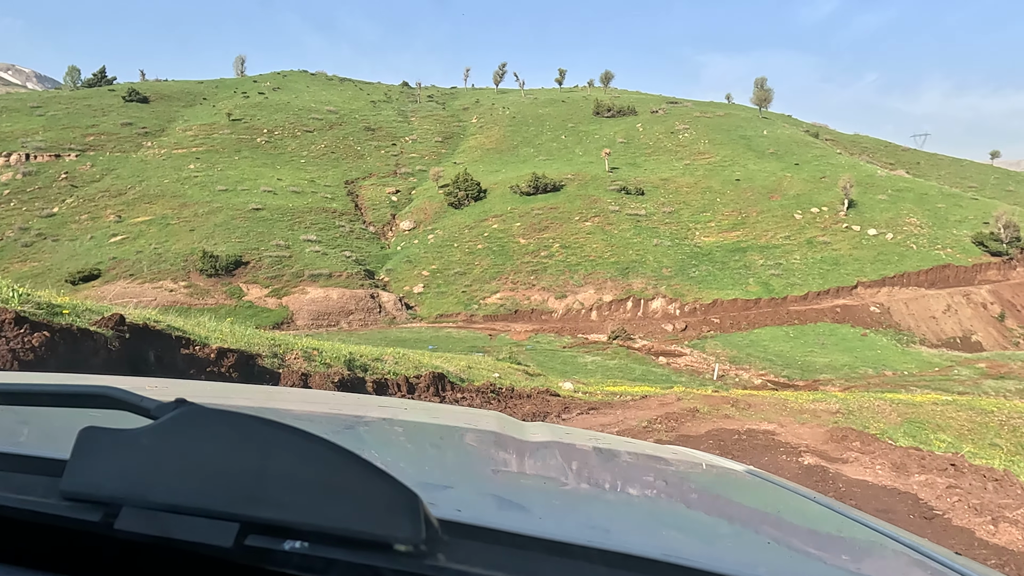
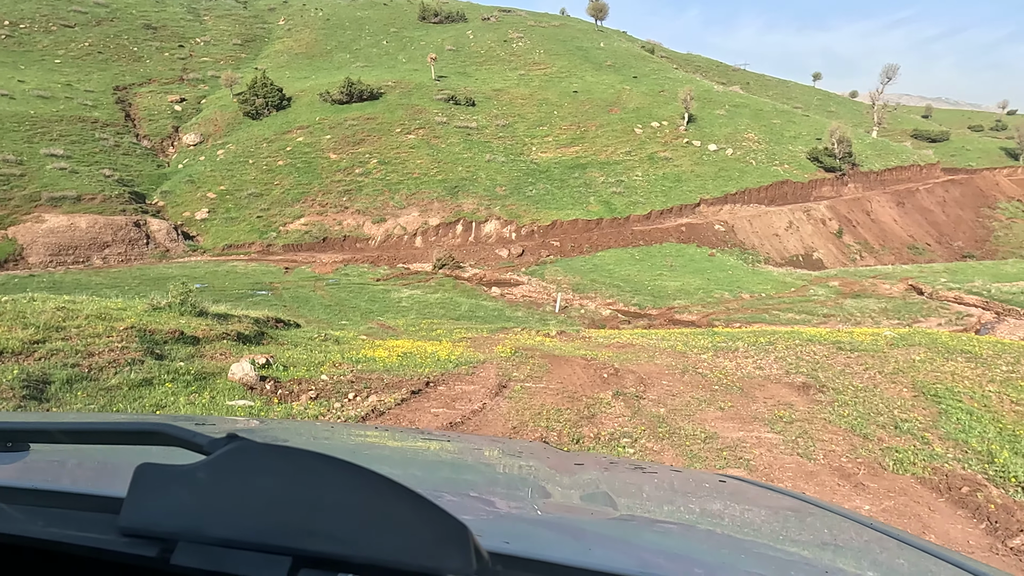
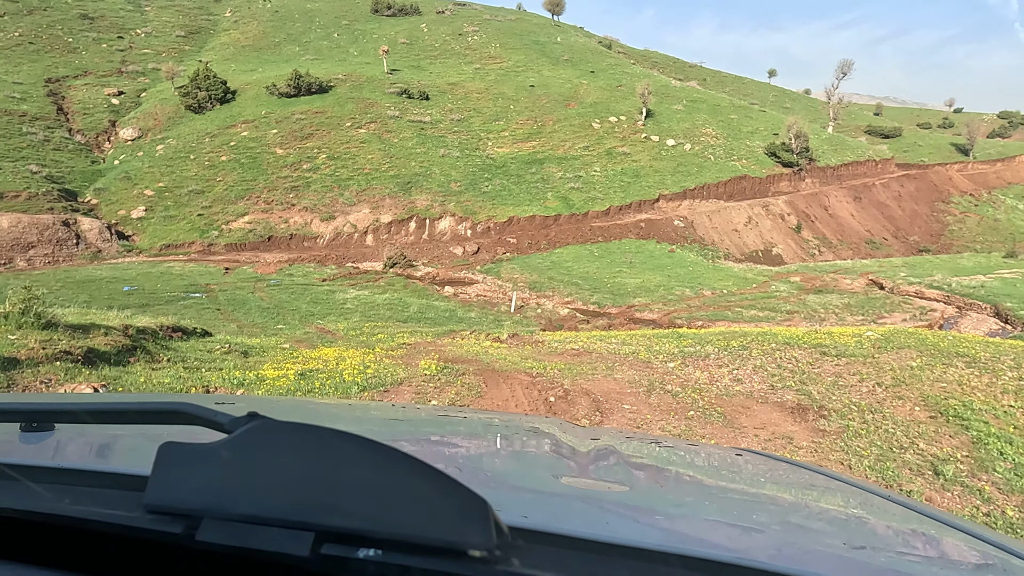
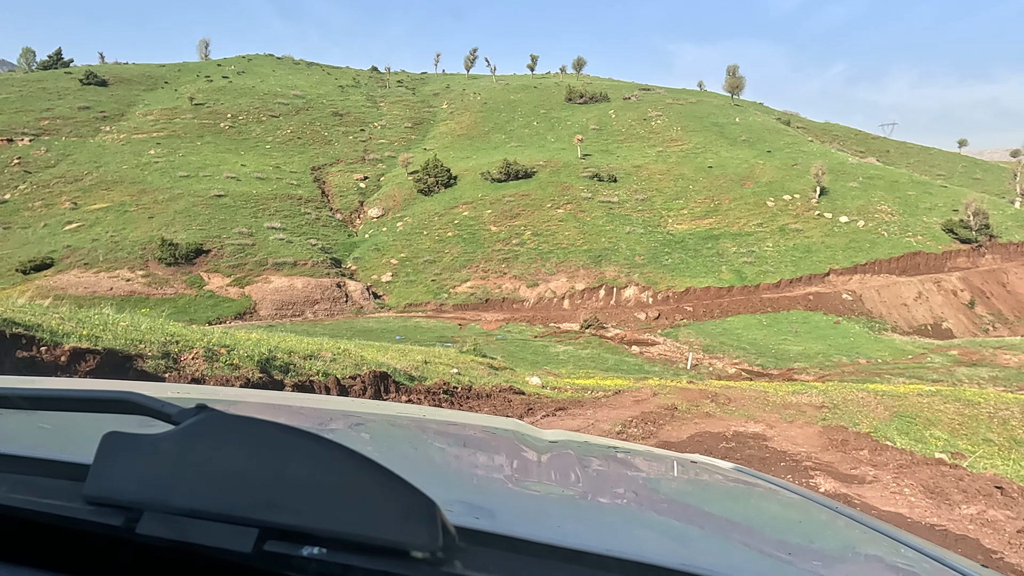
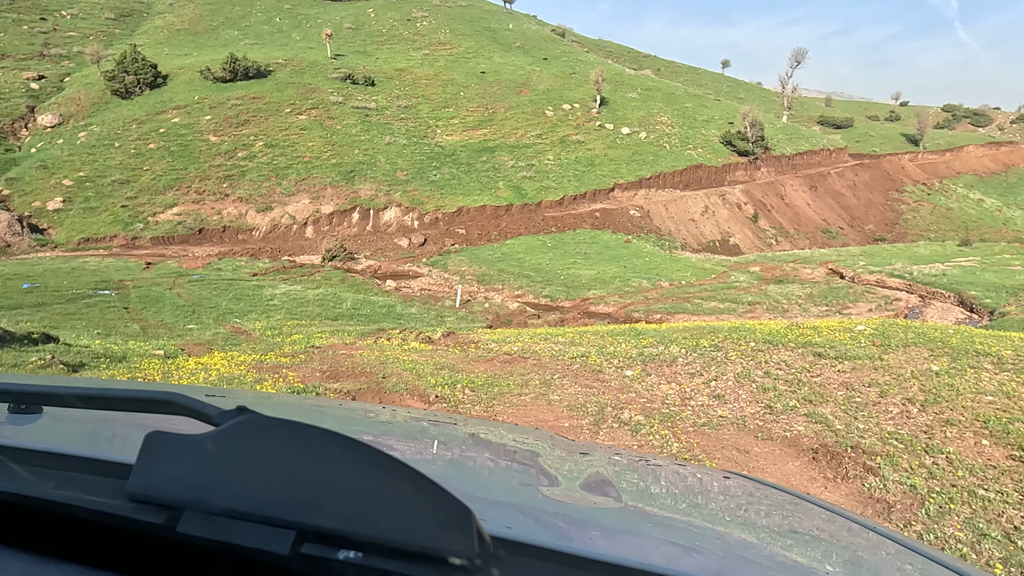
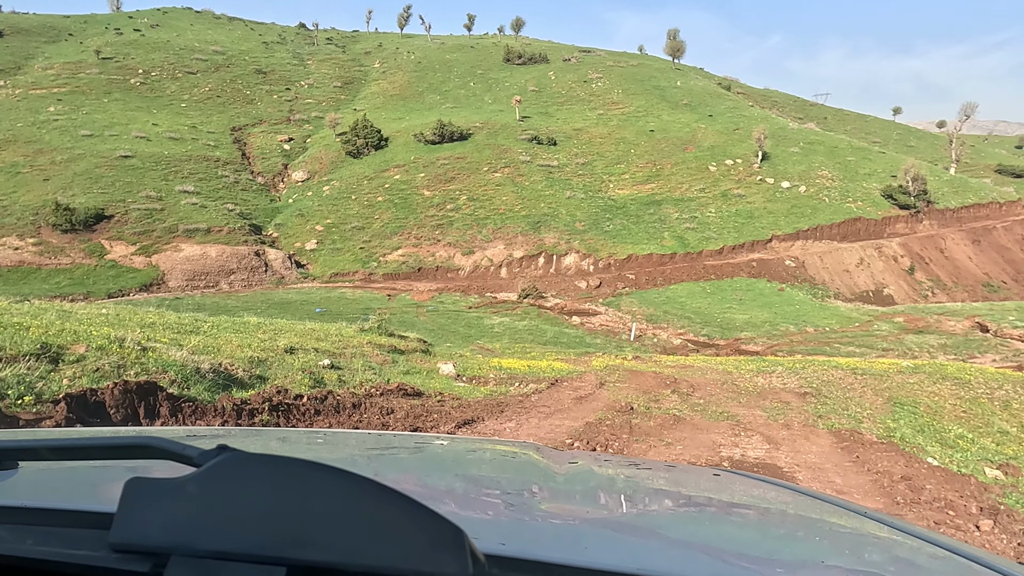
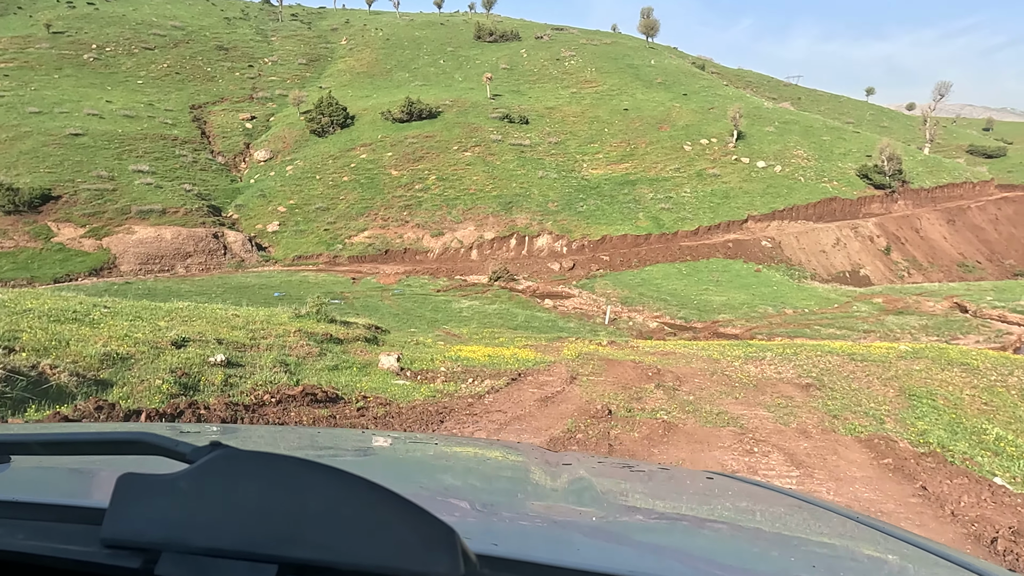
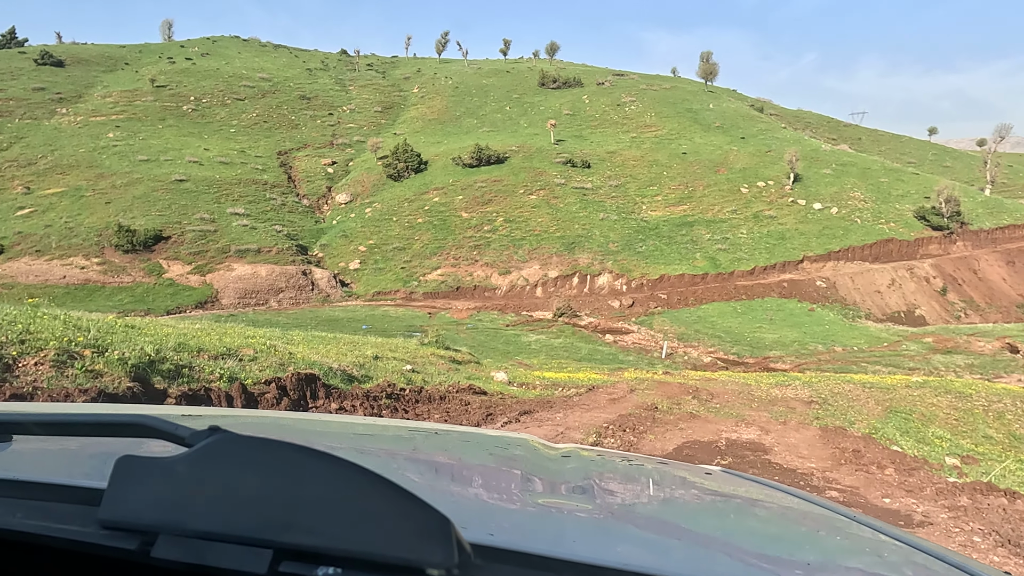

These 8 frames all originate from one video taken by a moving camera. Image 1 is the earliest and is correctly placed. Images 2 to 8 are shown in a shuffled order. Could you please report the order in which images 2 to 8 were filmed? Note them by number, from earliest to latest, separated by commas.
4, 8, 6, 7, 2, 3, 5
